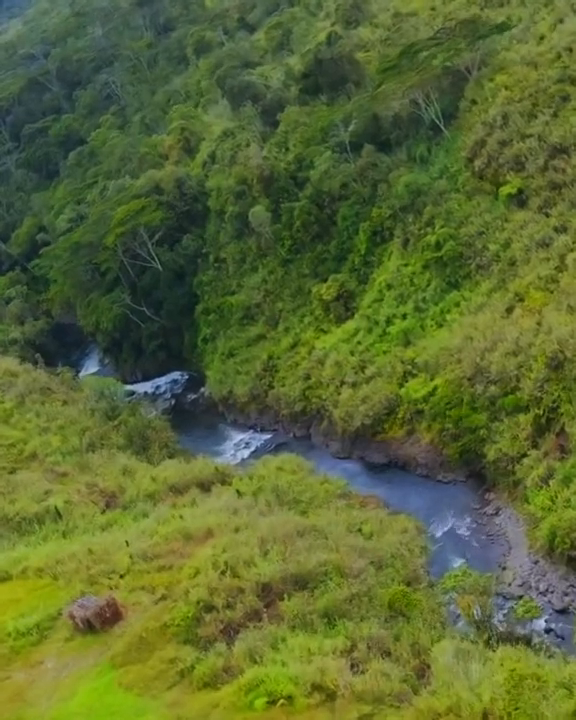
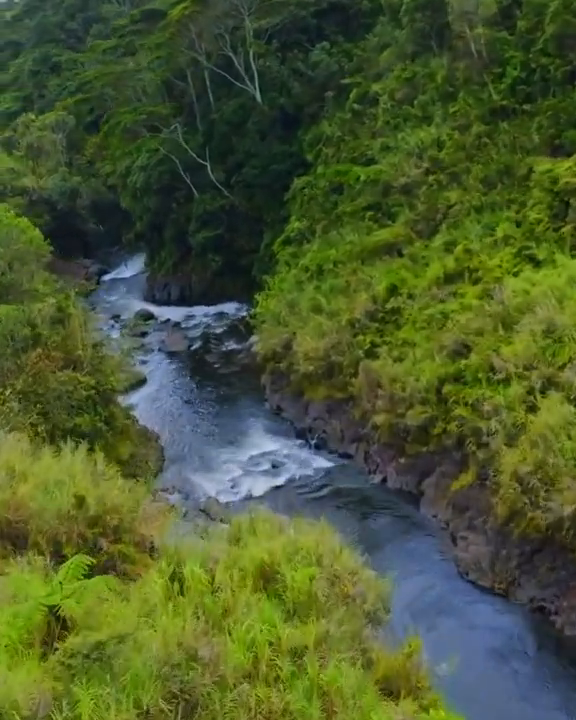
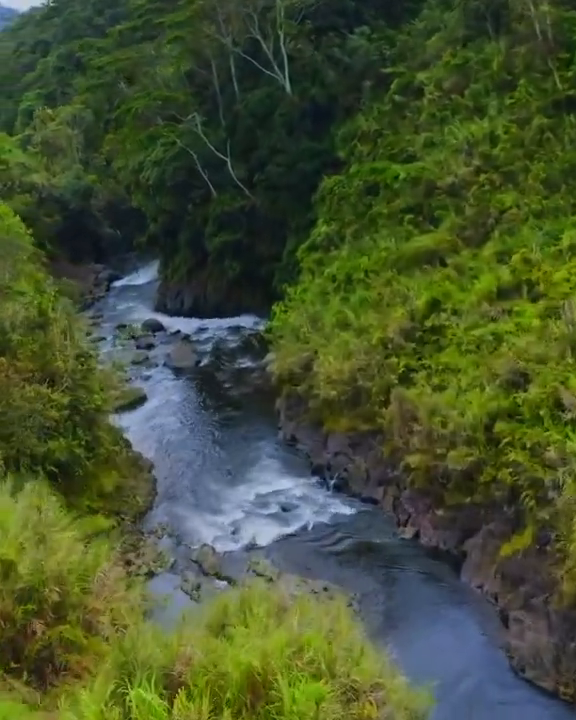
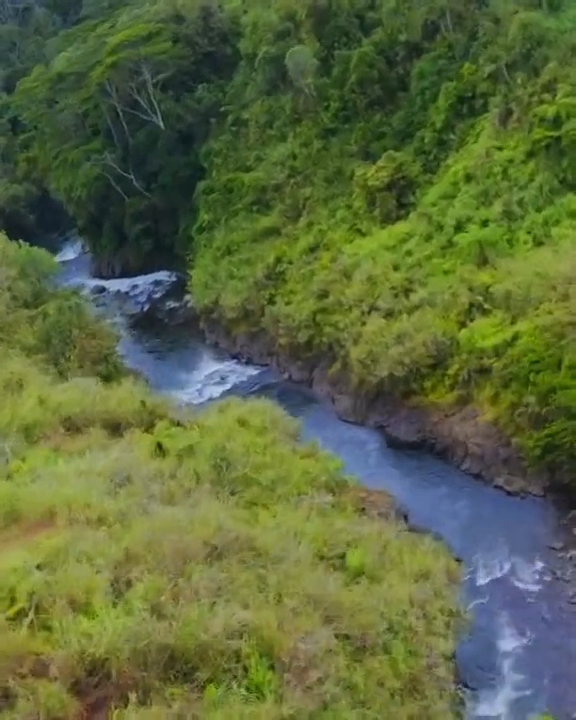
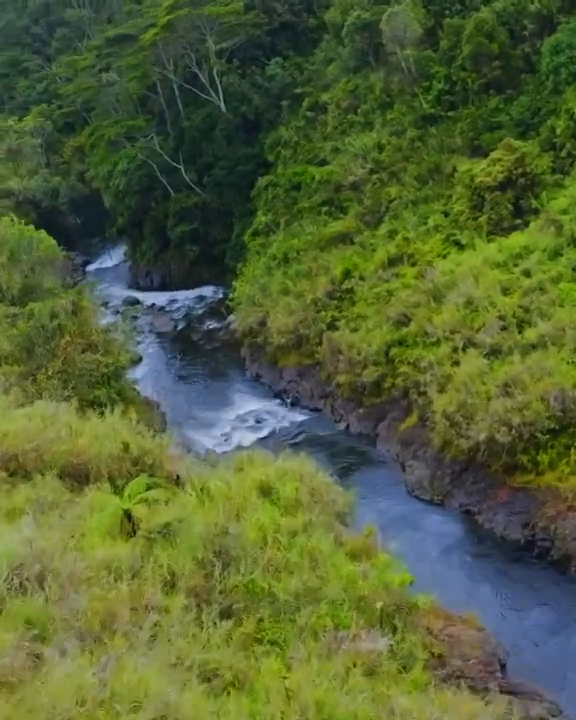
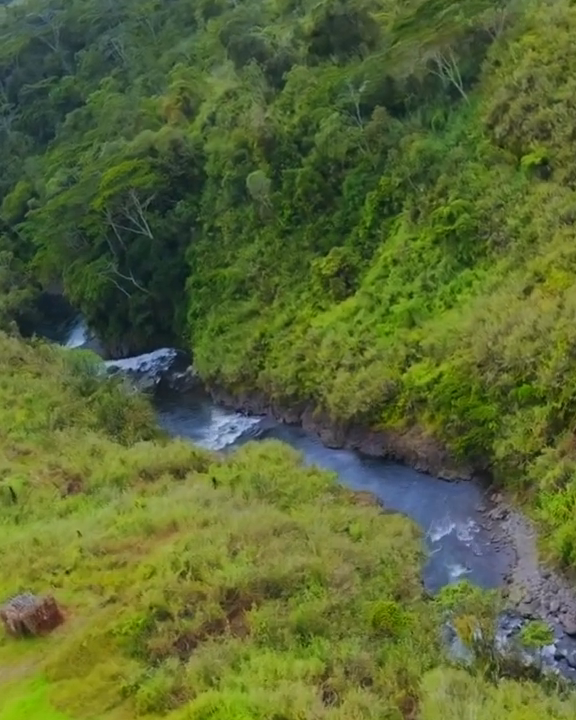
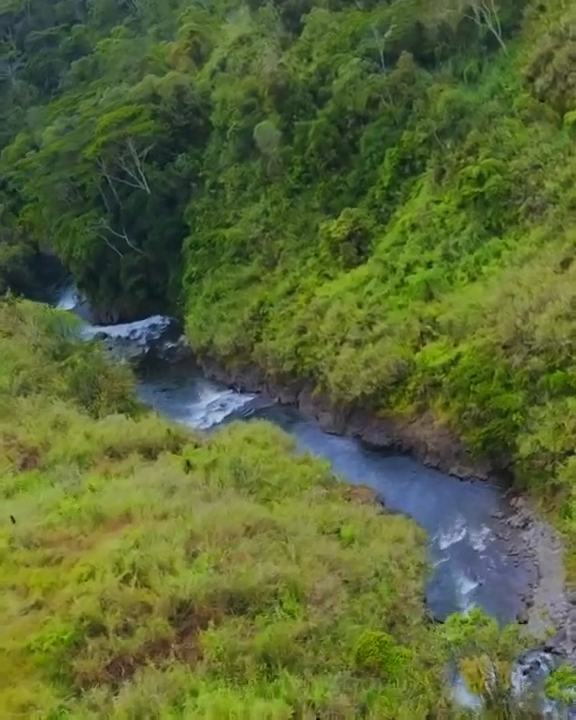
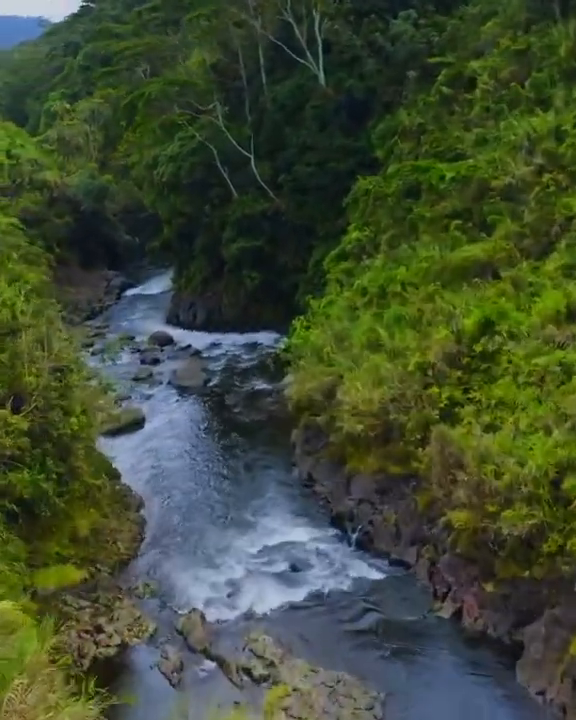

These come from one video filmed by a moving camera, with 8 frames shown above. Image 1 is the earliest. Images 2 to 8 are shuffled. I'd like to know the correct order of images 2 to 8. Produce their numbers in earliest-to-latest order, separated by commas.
6, 7, 4, 5, 2, 3, 8
